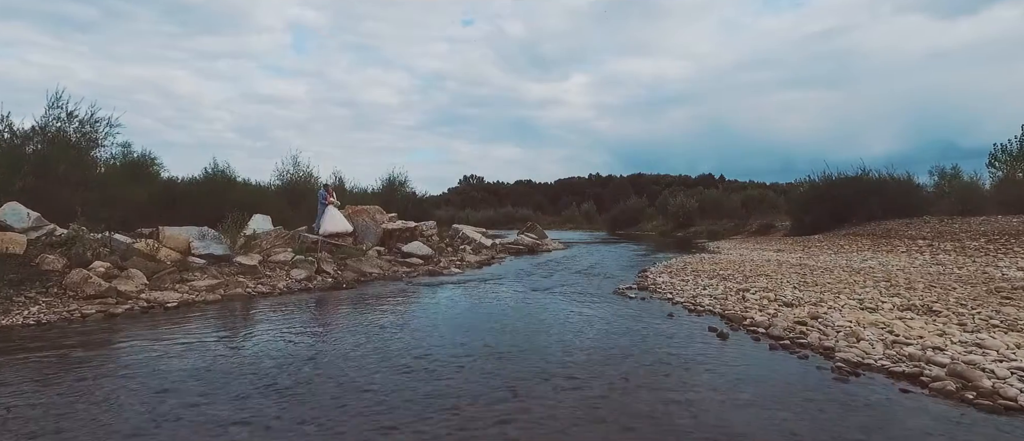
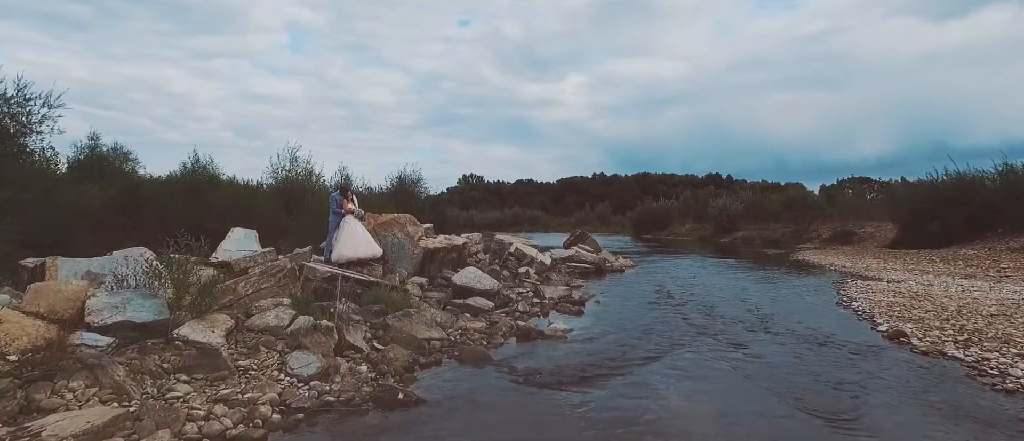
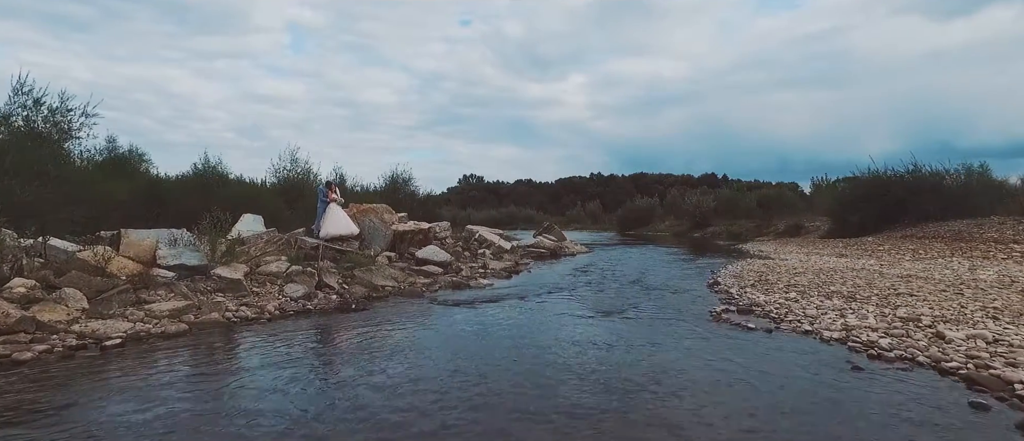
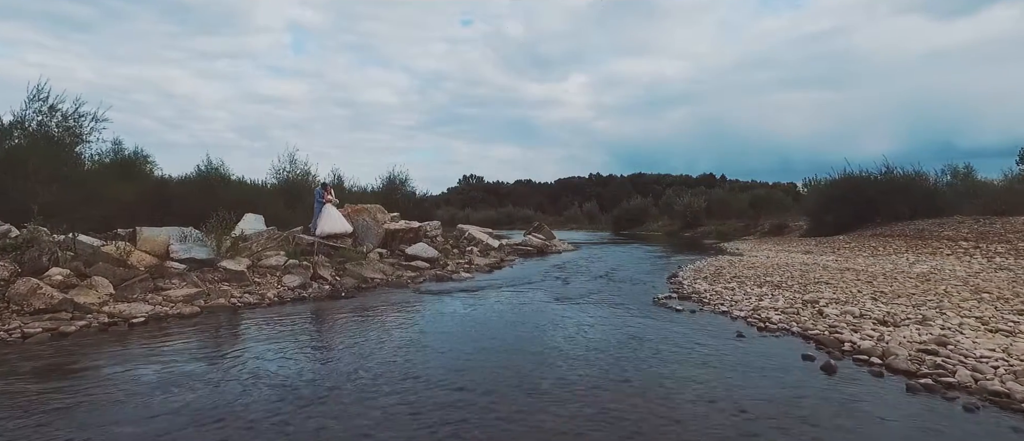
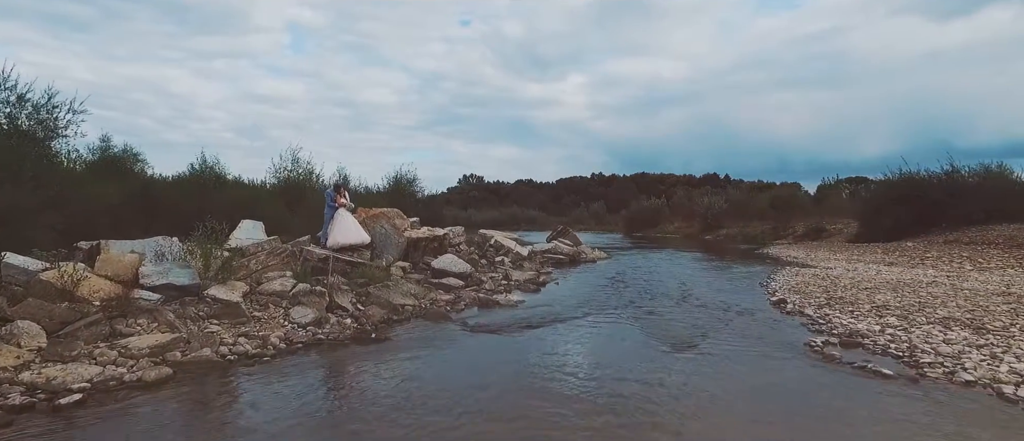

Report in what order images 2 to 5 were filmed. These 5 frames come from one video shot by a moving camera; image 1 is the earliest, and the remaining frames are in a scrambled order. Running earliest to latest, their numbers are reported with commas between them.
4, 3, 5, 2
